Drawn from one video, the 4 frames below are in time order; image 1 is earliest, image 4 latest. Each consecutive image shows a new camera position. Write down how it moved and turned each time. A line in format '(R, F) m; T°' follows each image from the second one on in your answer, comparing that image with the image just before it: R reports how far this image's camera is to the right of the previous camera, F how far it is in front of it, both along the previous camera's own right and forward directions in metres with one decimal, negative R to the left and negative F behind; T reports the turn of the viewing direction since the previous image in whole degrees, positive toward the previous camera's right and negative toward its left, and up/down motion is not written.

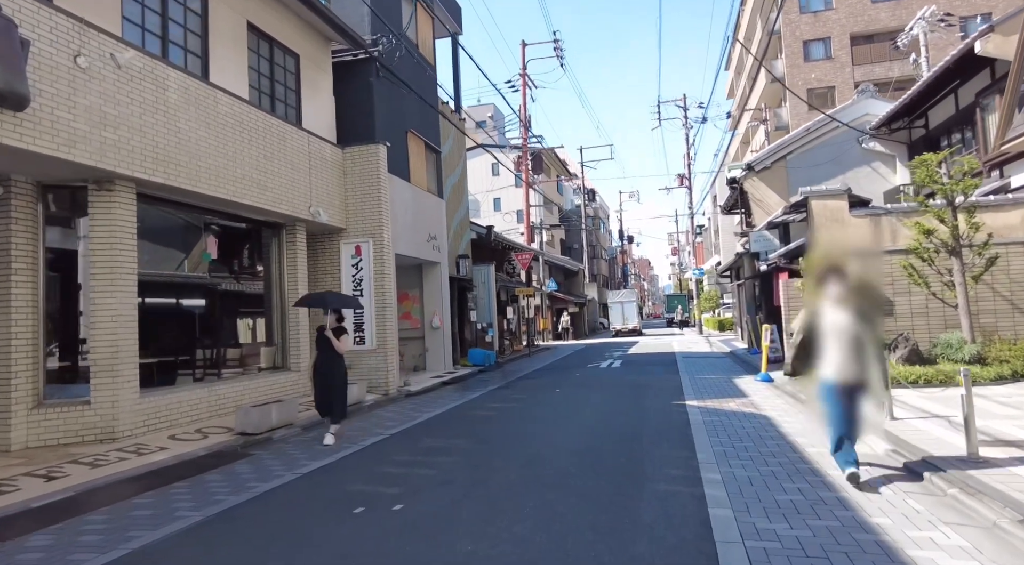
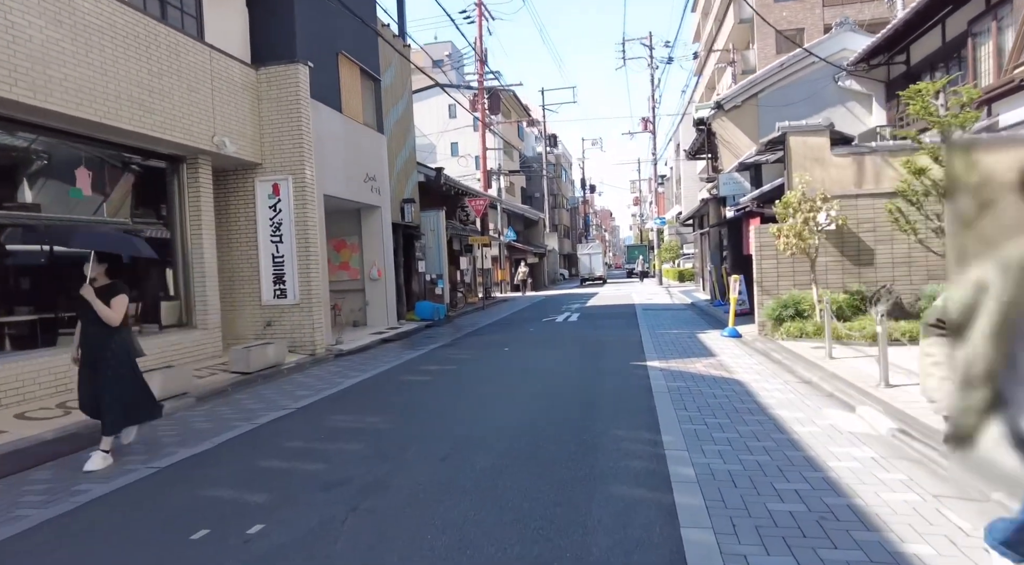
(+0.4, +1.6) m; +3°
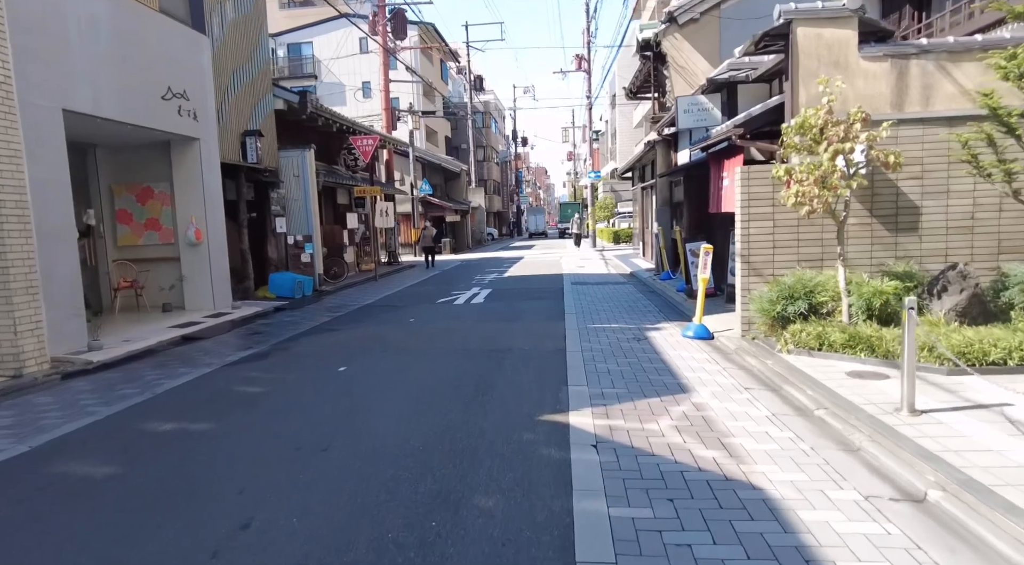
(+1.1, +5.0) m; +6°
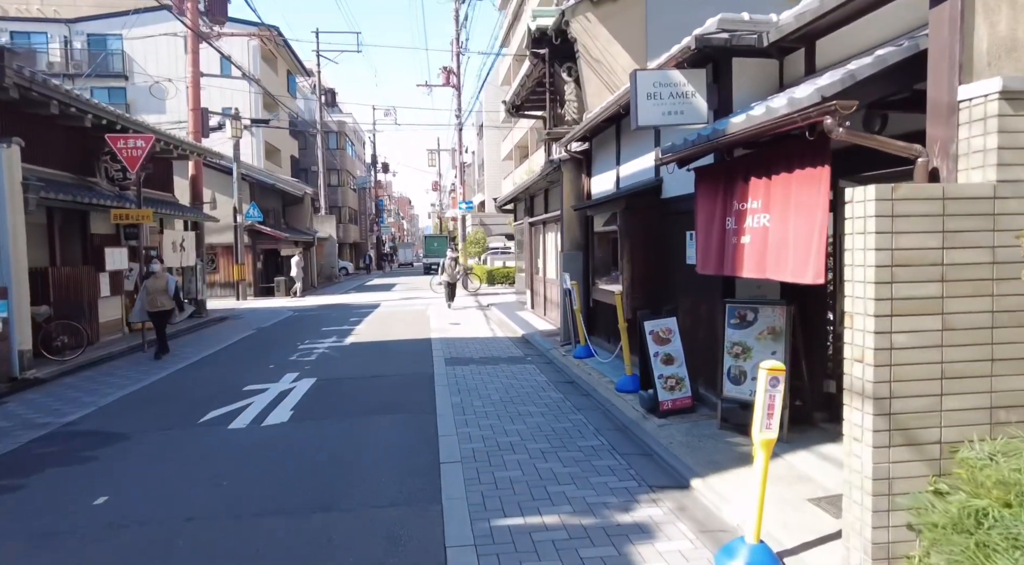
(+0.3, +5.5) m; +12°
